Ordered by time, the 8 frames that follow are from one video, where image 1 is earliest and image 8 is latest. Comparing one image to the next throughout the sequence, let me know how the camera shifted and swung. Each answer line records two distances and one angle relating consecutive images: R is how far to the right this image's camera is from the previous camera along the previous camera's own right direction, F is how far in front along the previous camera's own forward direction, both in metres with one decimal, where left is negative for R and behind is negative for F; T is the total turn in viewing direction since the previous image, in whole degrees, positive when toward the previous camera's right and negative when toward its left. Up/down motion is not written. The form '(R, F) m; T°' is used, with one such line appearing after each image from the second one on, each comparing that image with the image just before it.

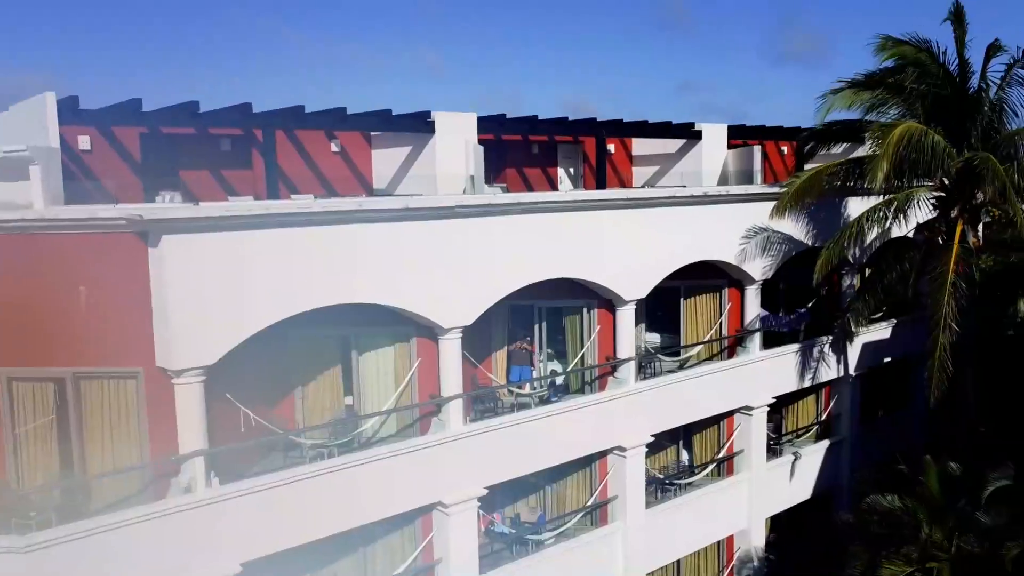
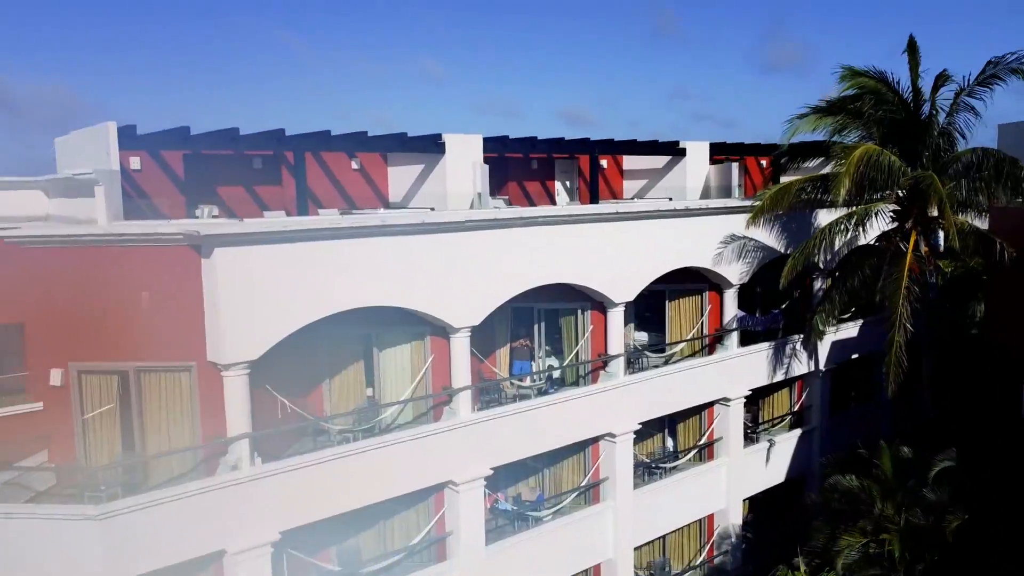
(-0.3, -2.0) m; +1°
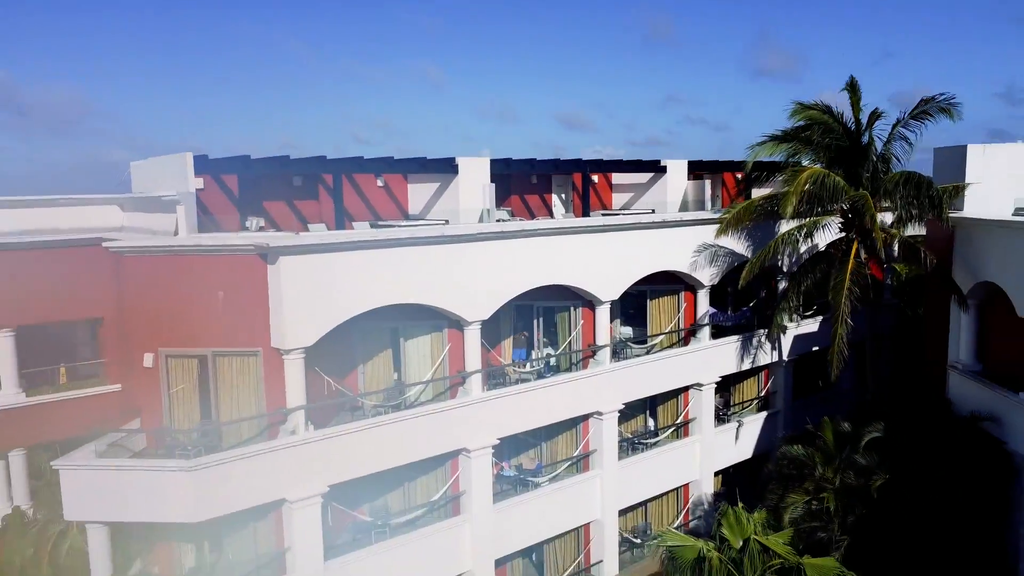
(-0.4, -3.4) m; 0°
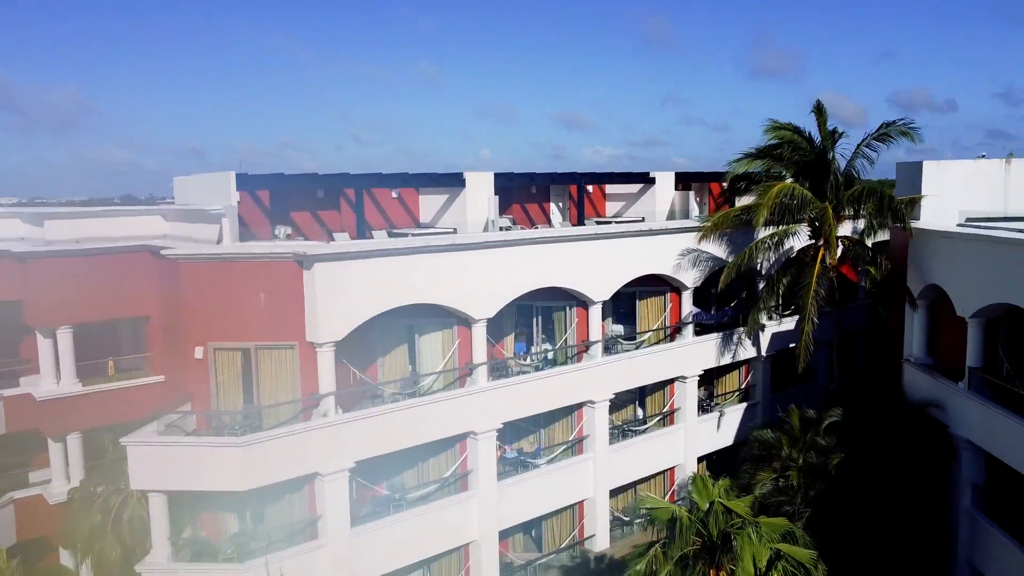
(-0.2, -2.6) m; 0°
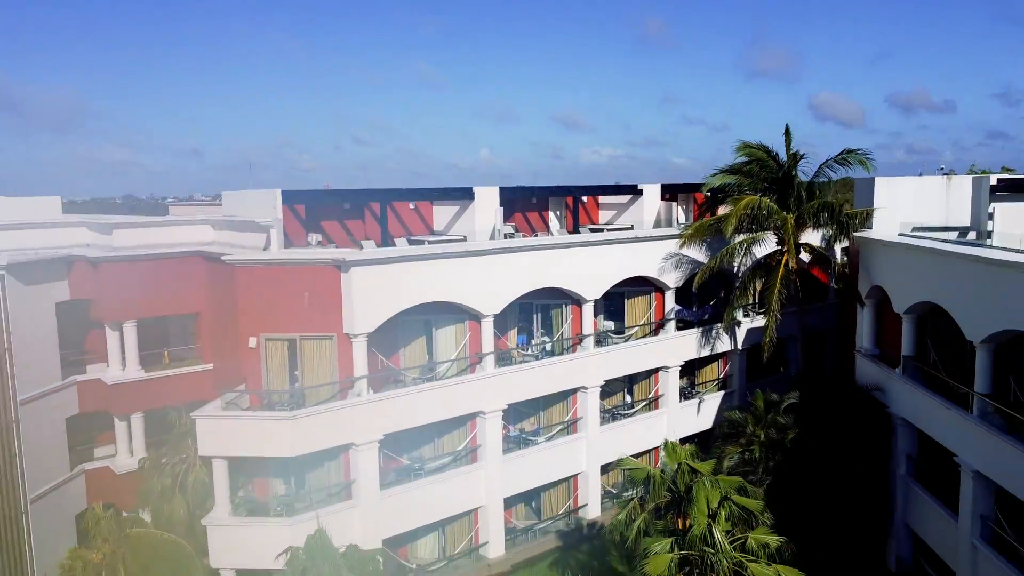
(-0.4, -3.7) m; 0°
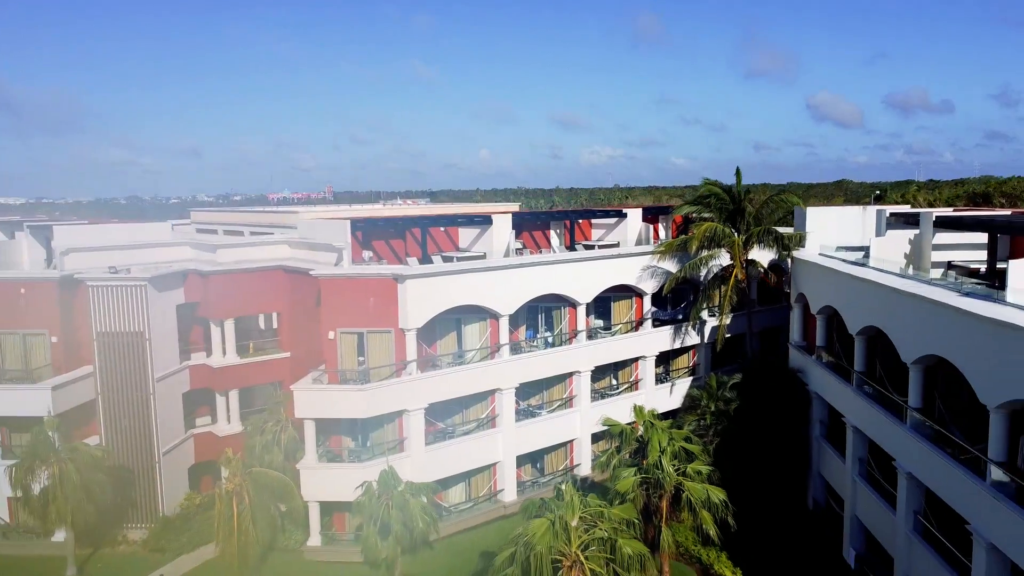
(-1.3, -8.0) m; 0°
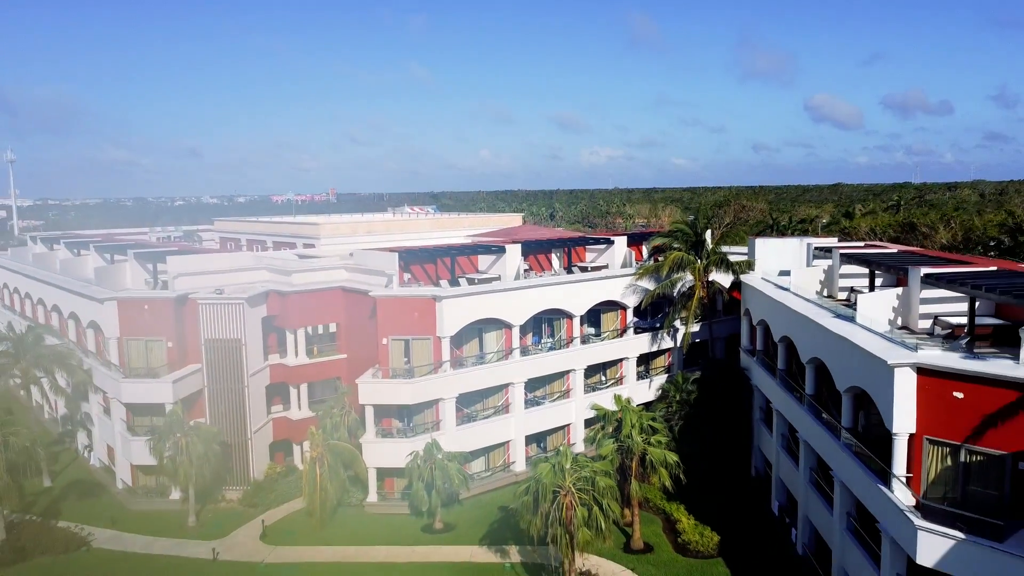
(-1.6, -9.6) m; 0°
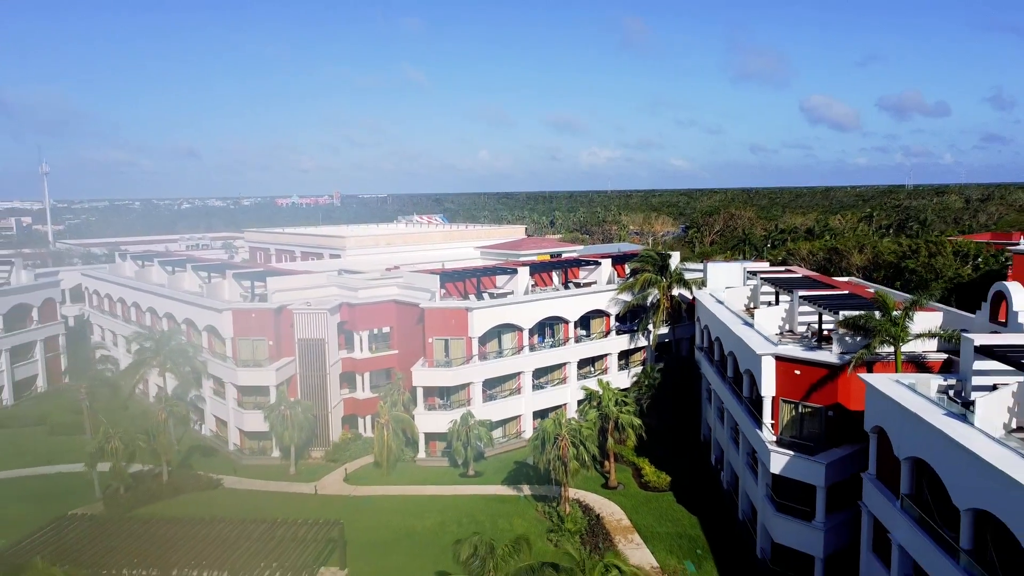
(-2.4, -14.8) m; 0°
